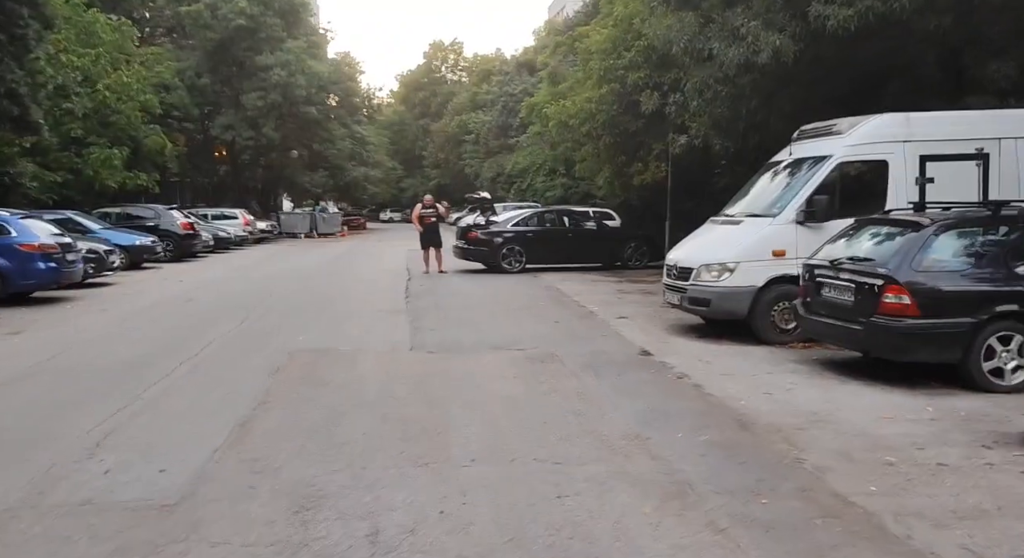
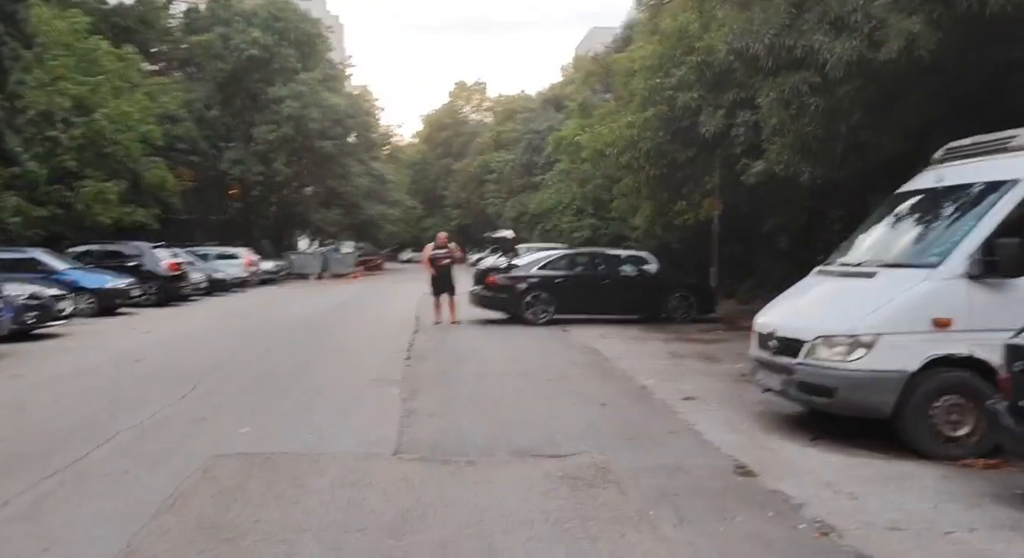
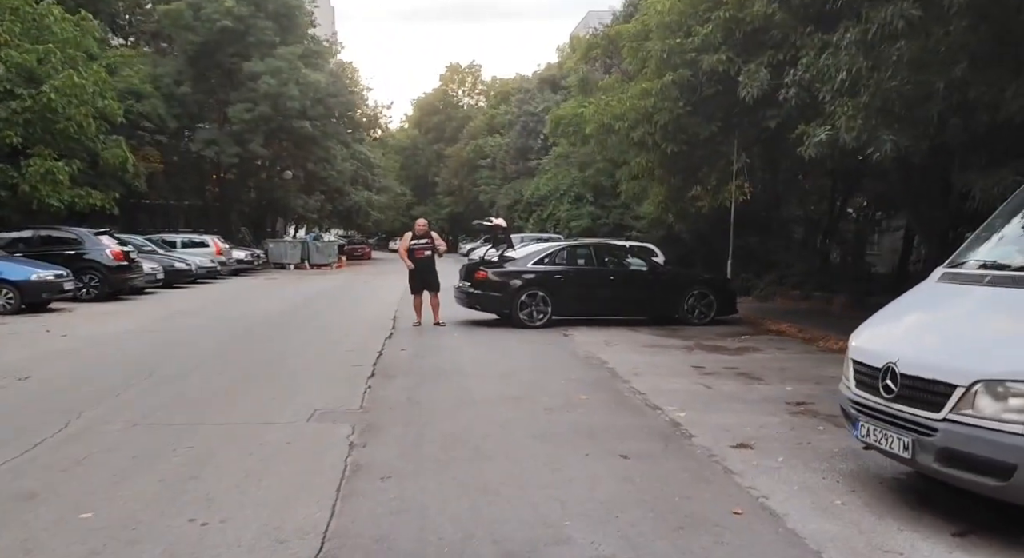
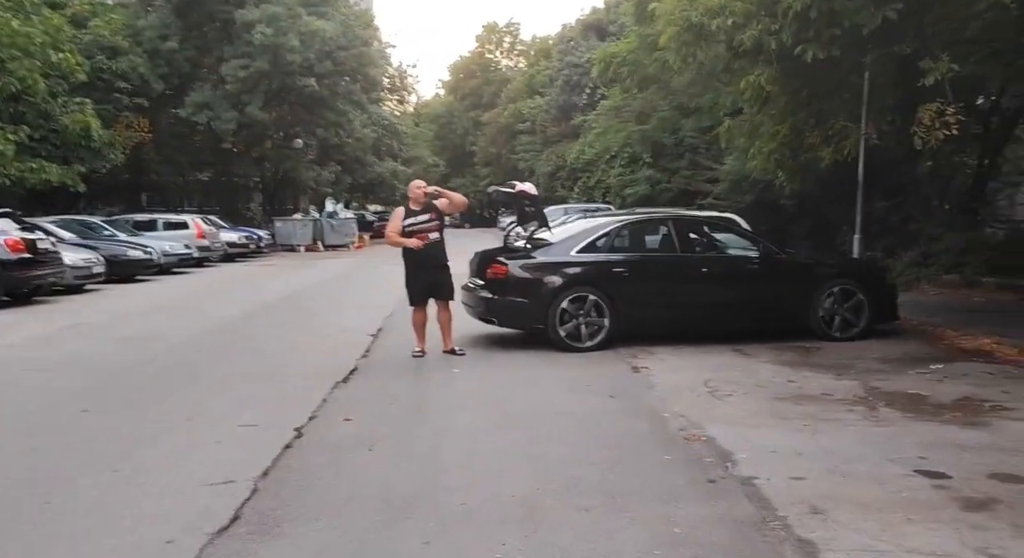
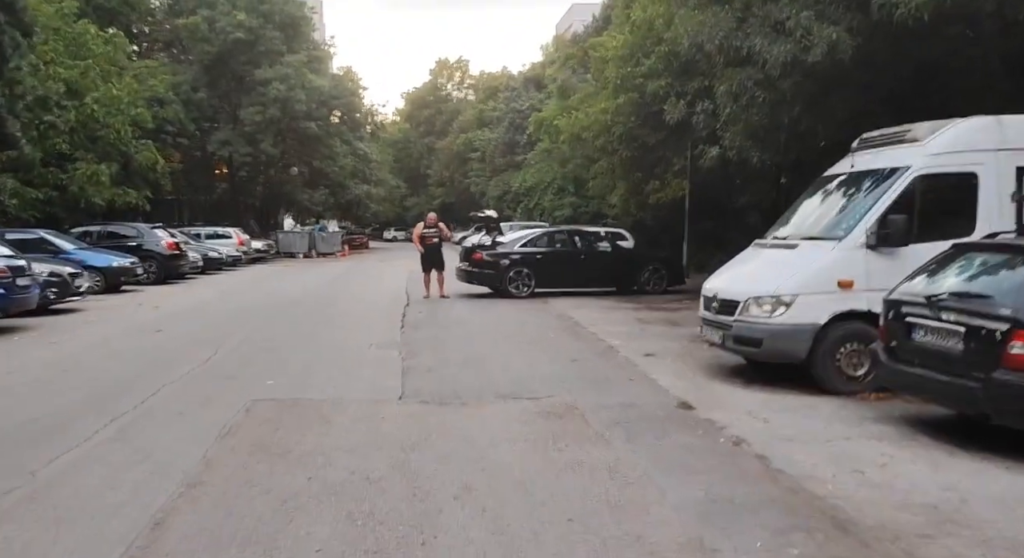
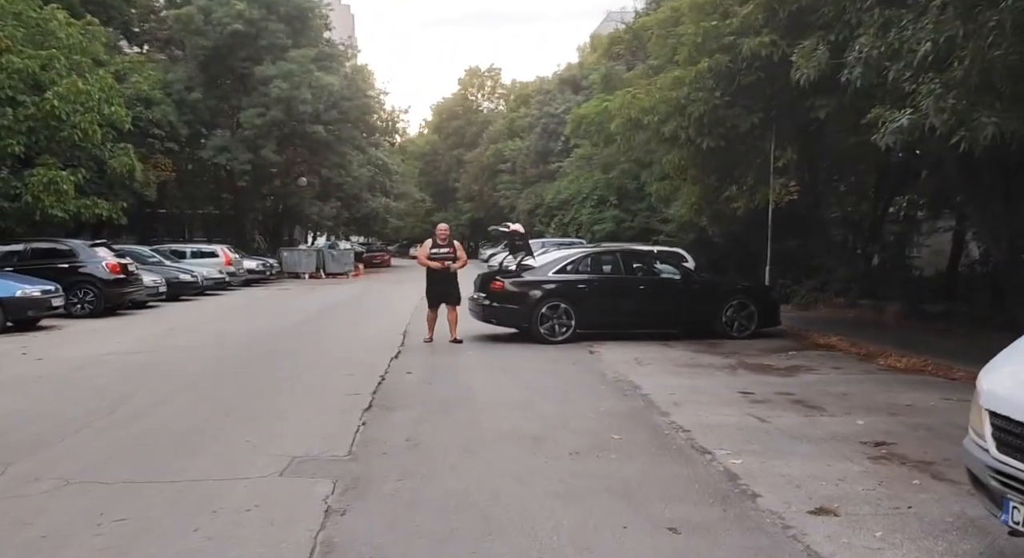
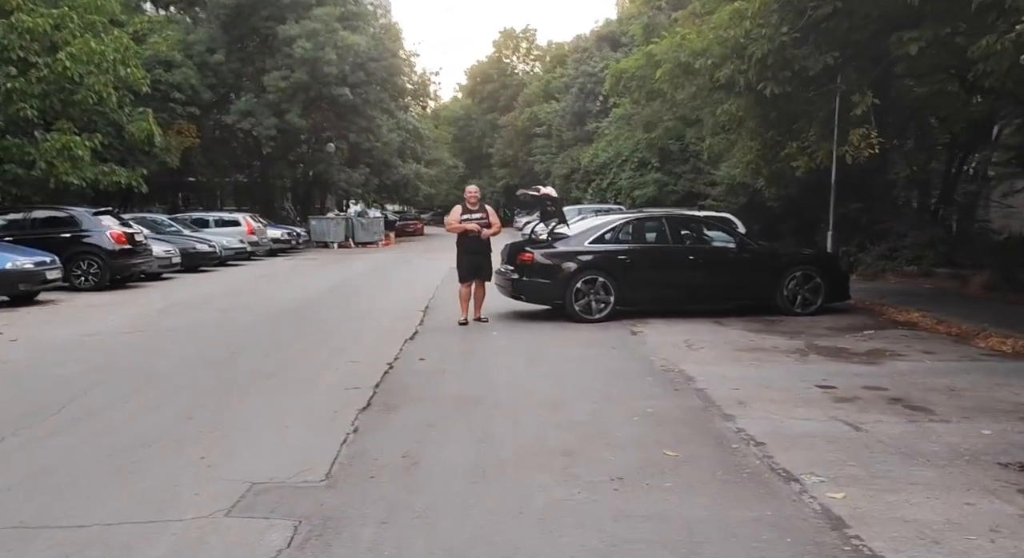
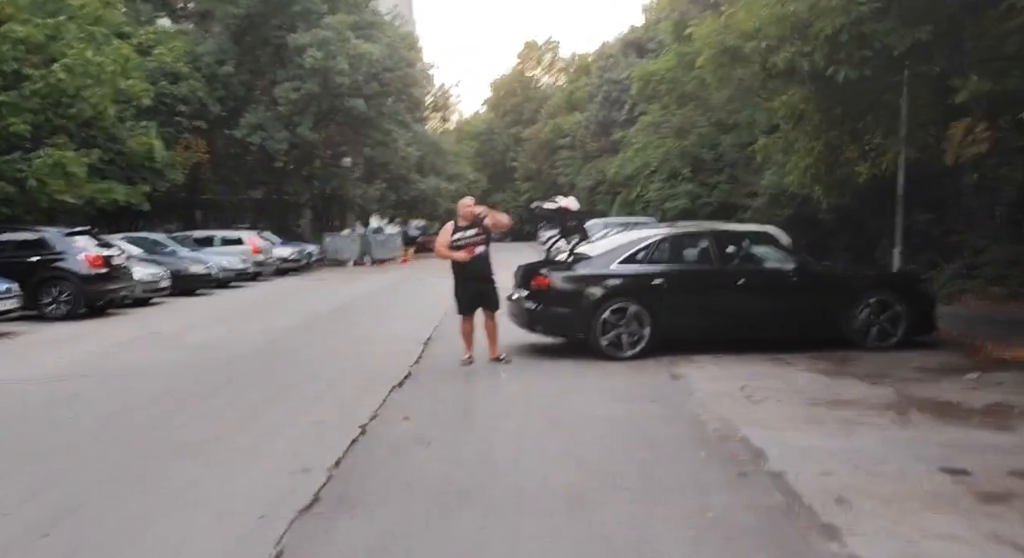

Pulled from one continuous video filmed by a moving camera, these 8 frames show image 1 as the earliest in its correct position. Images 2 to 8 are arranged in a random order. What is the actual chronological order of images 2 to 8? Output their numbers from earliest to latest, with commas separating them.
5, 2, 3, 6, 7, 8, 4
